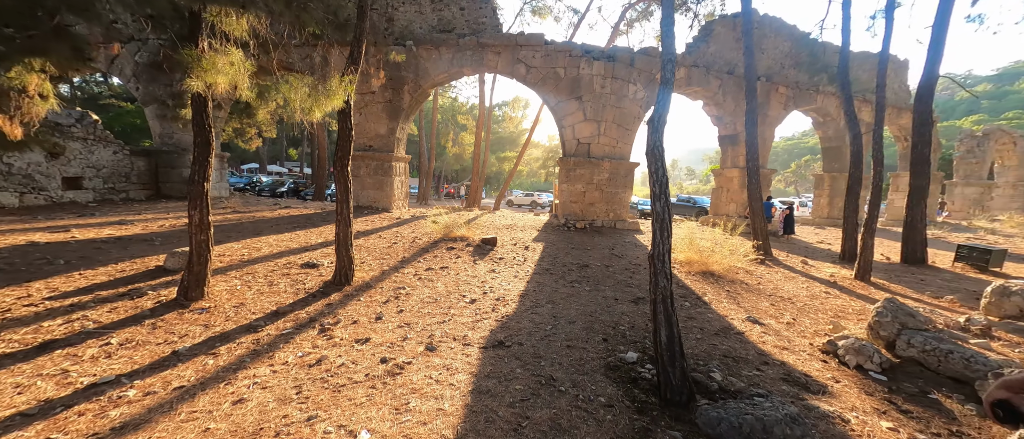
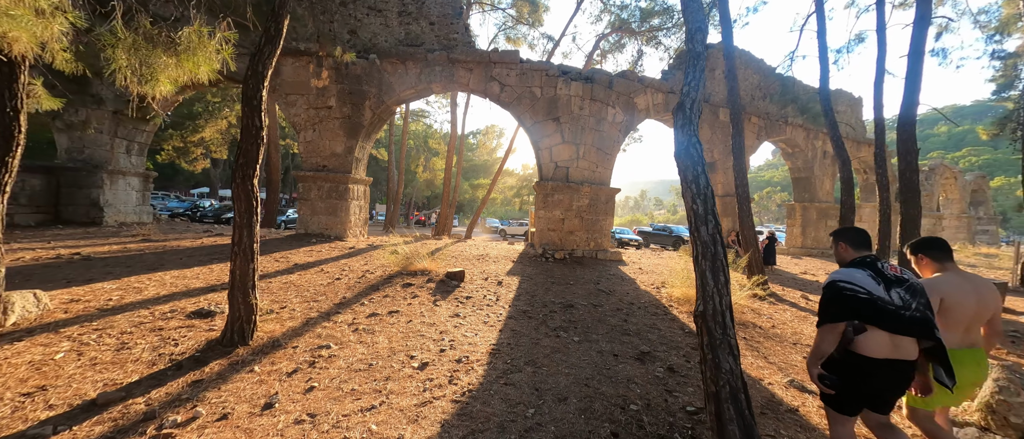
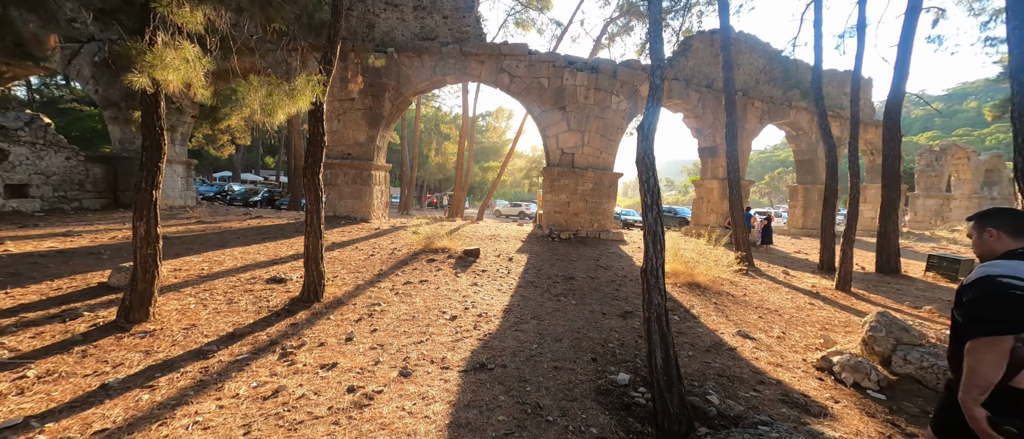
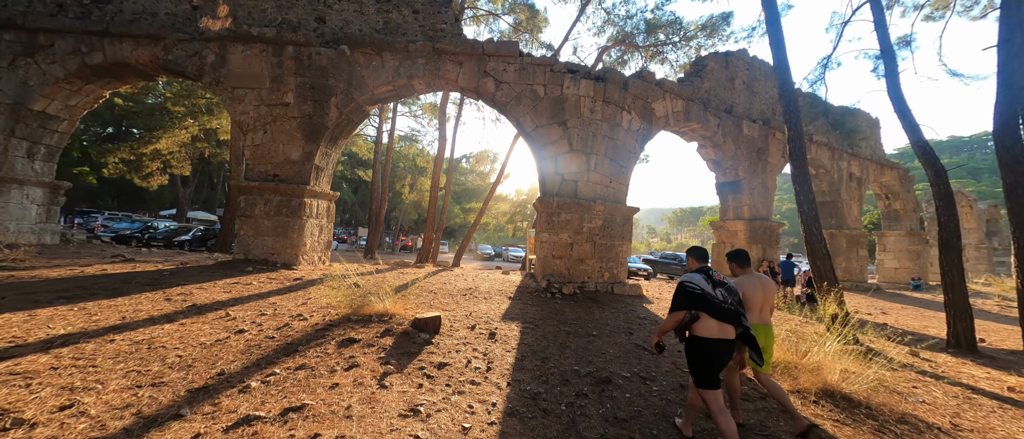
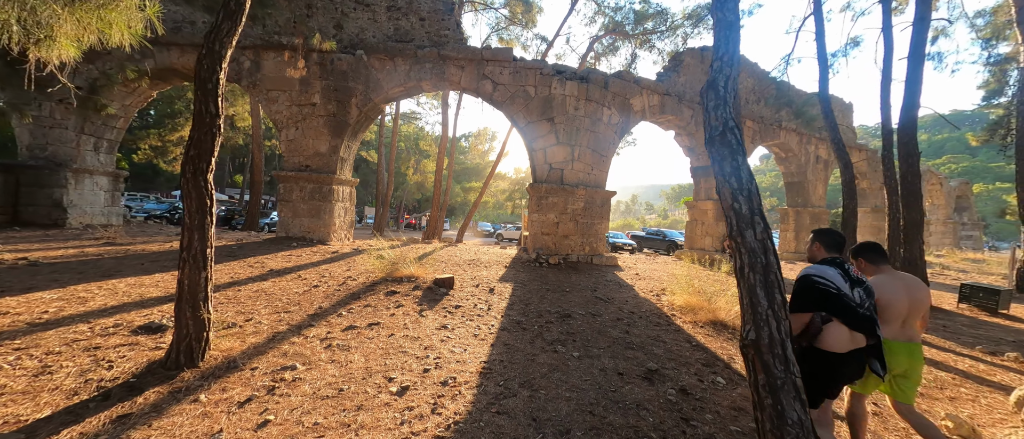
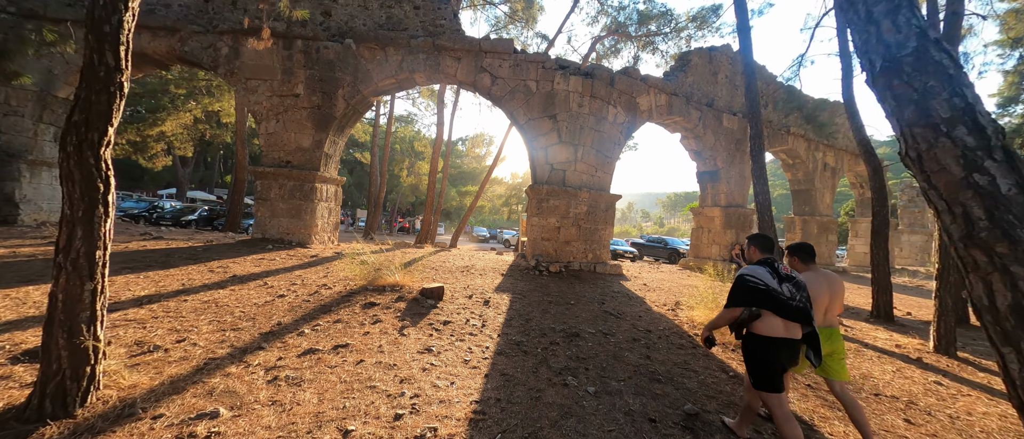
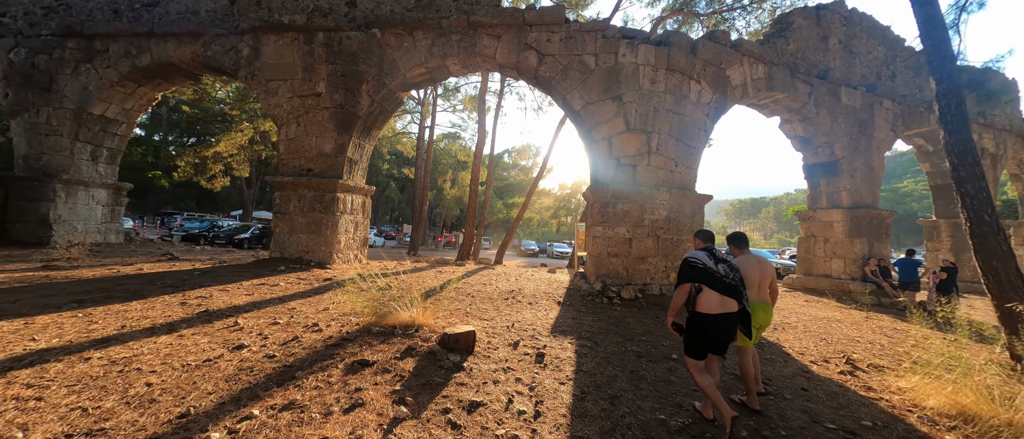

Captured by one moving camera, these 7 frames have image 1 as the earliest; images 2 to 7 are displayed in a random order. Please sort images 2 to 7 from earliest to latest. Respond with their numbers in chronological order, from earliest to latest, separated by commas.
3, 2, 5, 6, 4, 7
